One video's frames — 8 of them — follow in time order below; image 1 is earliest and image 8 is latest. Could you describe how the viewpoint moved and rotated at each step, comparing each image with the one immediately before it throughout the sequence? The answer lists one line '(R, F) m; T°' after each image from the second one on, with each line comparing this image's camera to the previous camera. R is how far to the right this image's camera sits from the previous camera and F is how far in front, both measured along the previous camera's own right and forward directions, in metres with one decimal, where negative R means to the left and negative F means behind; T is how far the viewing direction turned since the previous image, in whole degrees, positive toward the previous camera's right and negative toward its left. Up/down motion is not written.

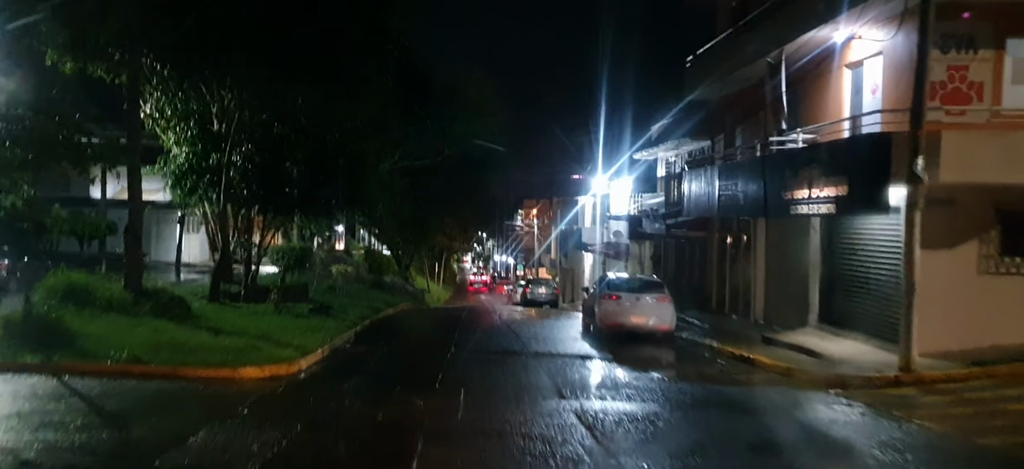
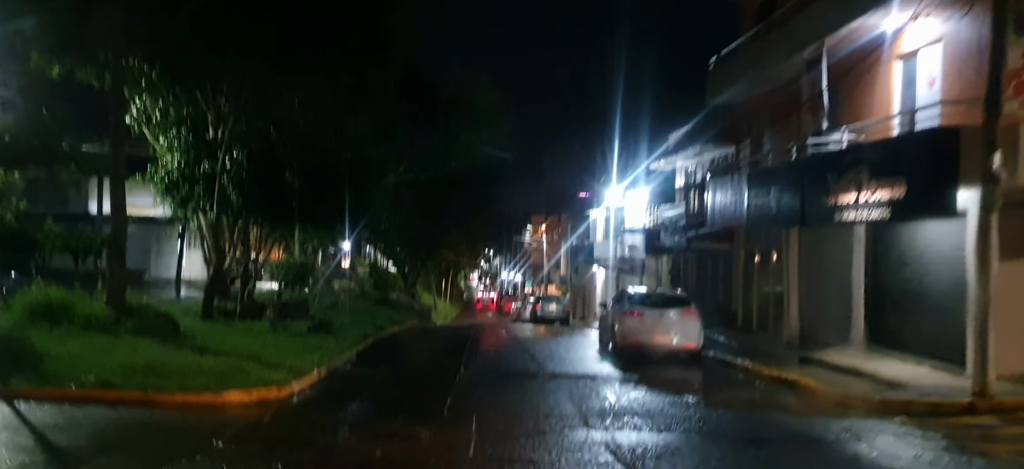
(-0.1, +1.4) m; 0°
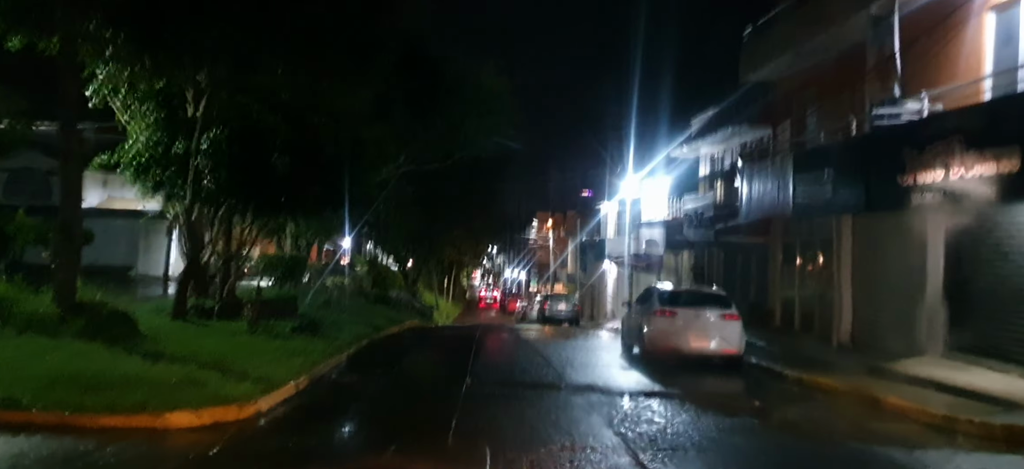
(-0.2, +2.3) m; 0°
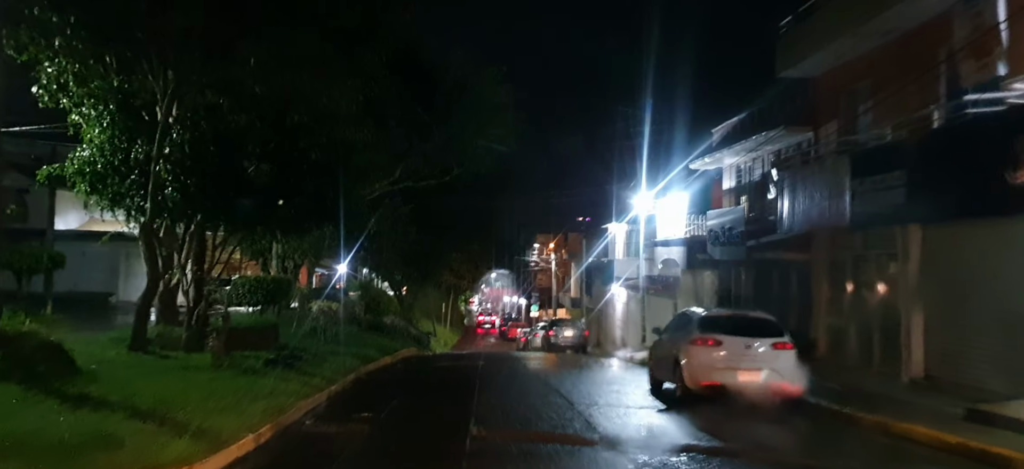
(-0.2, +2.4) m; 0°
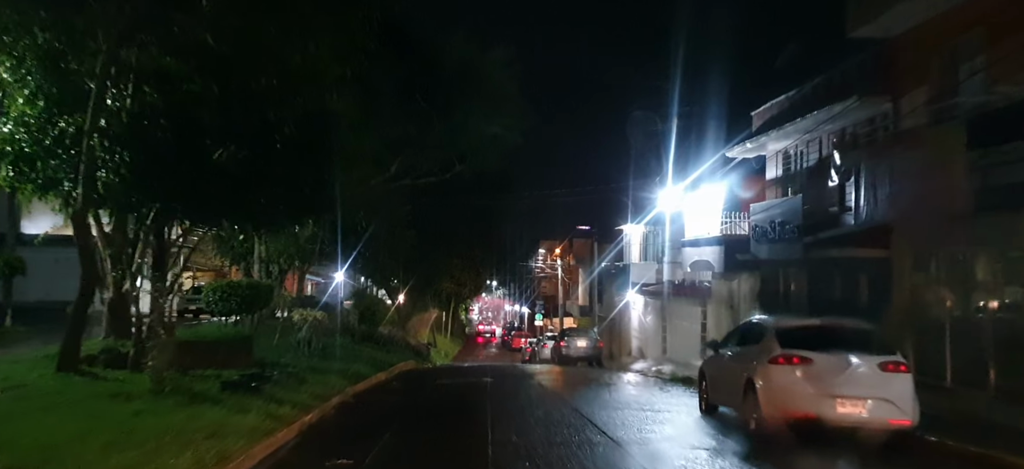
(-0.3, +3.0) m; 0°
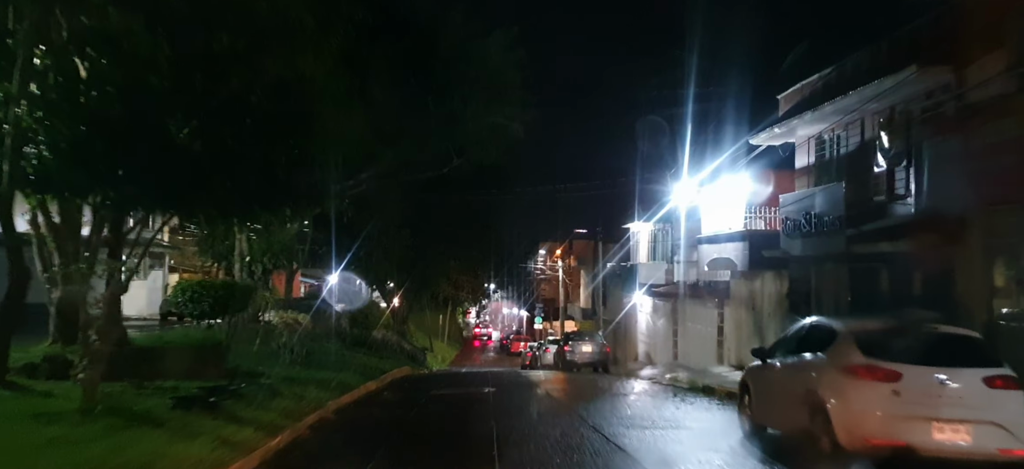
(-0.1, +2.0) m; 0°
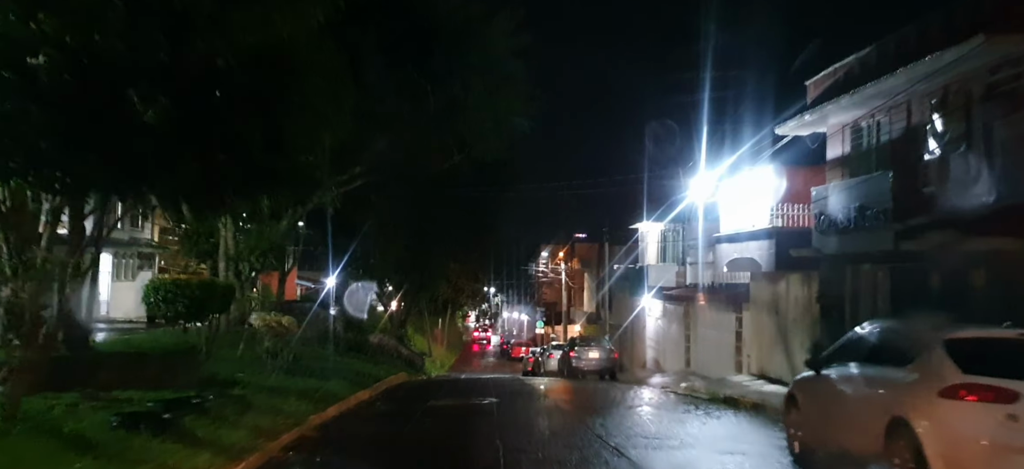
(-0.1, +1.6) m; 0°
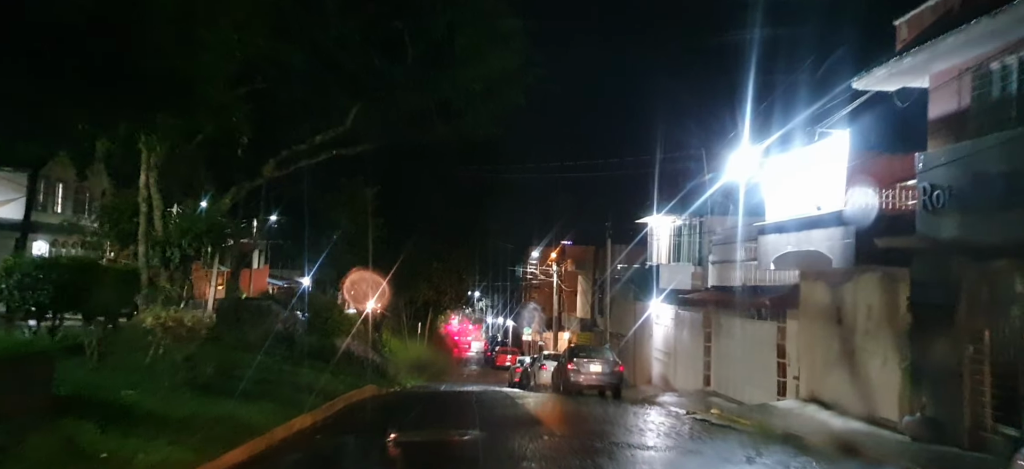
(-0.1, +4.5) m; +1°
